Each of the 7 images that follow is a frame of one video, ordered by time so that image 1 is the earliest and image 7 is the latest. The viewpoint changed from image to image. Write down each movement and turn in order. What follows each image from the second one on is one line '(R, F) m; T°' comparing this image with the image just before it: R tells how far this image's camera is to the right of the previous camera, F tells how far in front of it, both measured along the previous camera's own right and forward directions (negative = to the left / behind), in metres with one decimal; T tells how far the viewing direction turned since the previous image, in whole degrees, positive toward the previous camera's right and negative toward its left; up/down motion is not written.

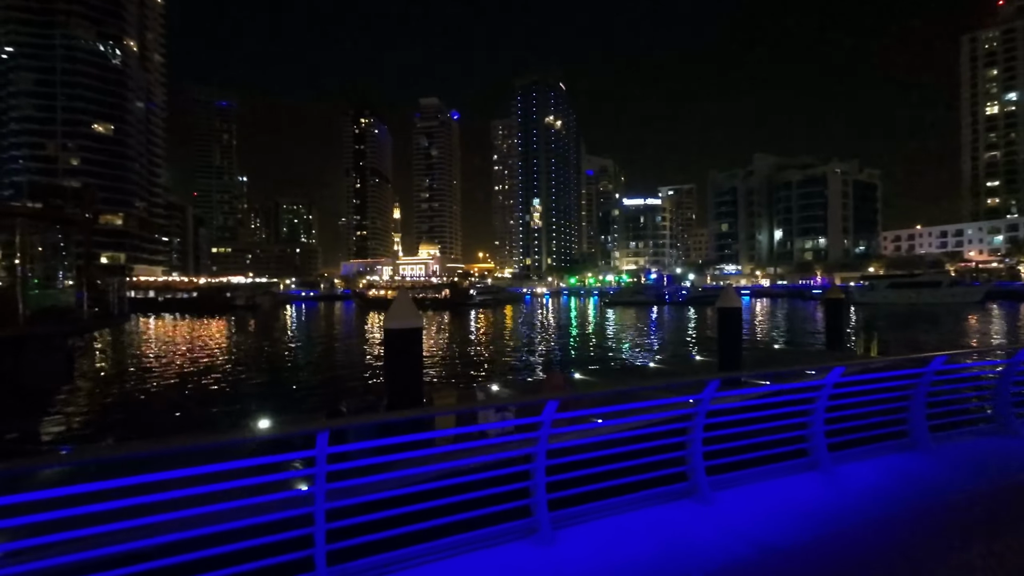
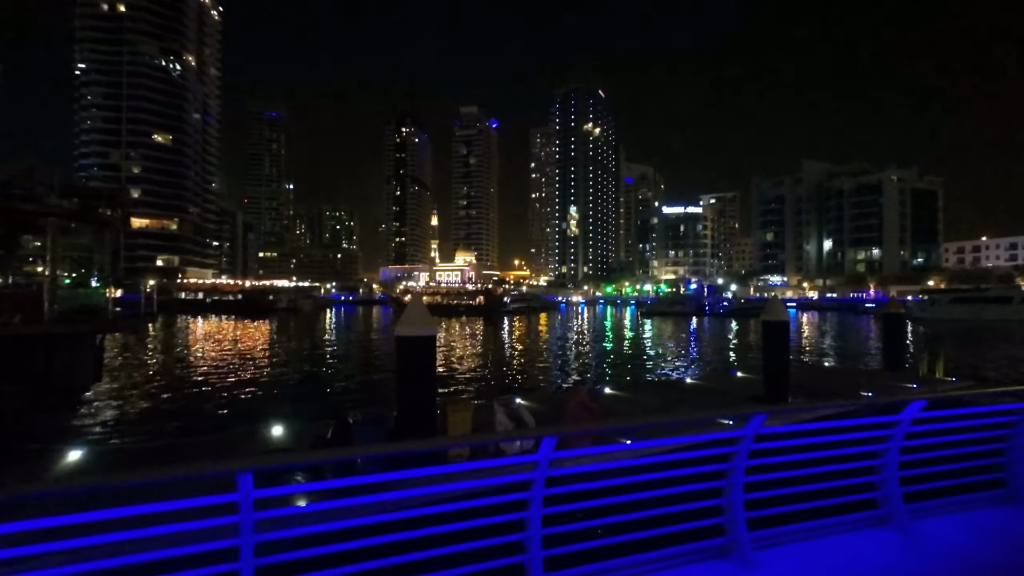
(+0.3, +0.8) m; -4°
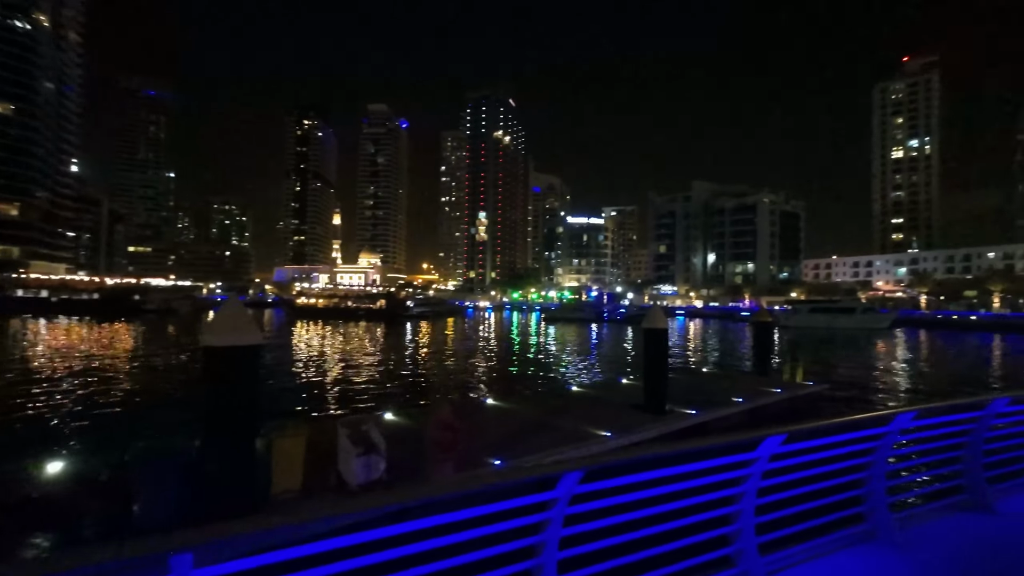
(+1.1, +1.3) m; +11°
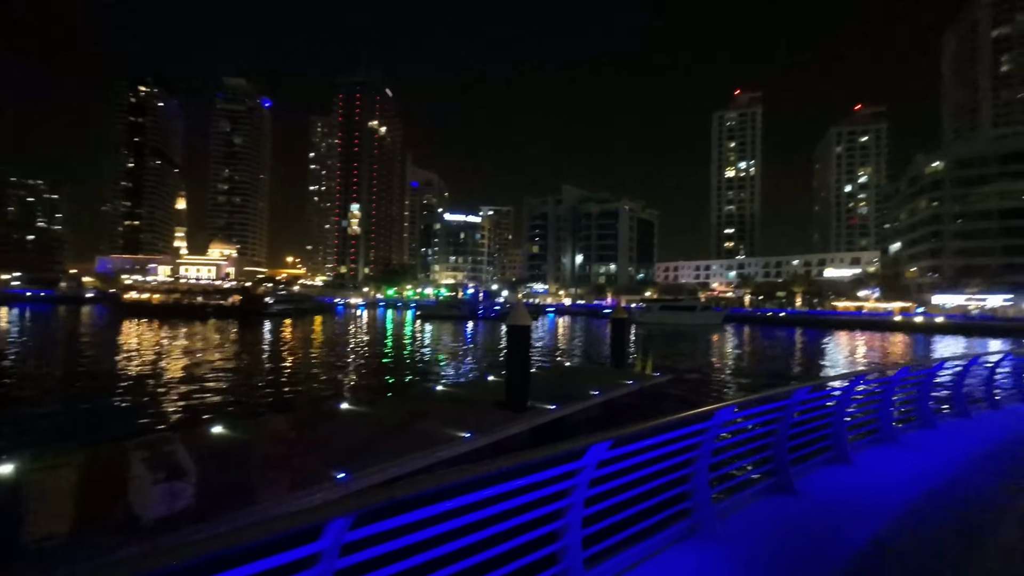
(+0.5, +0.6) m; +14°
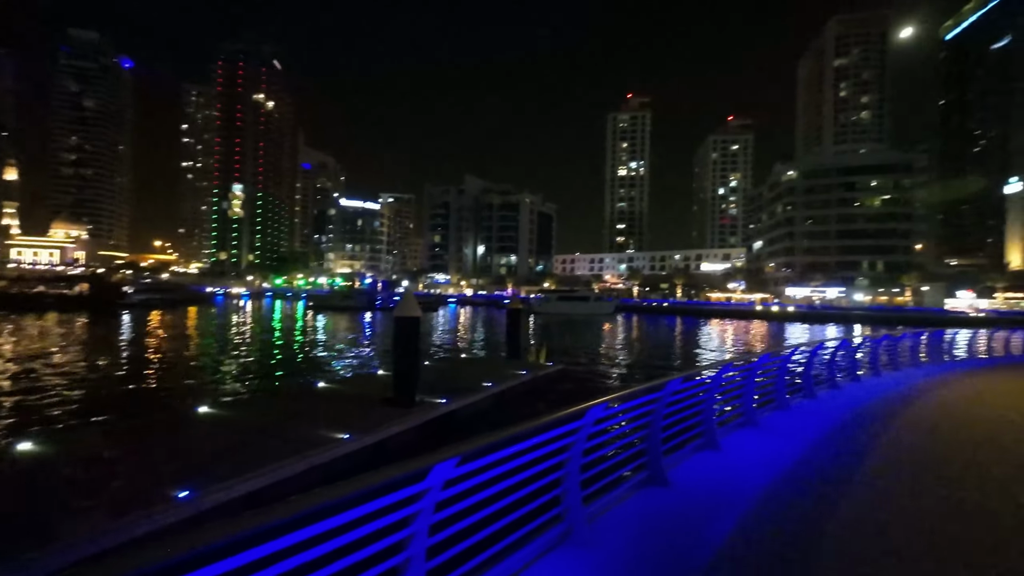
(+0.4, +0.6) m; +11°
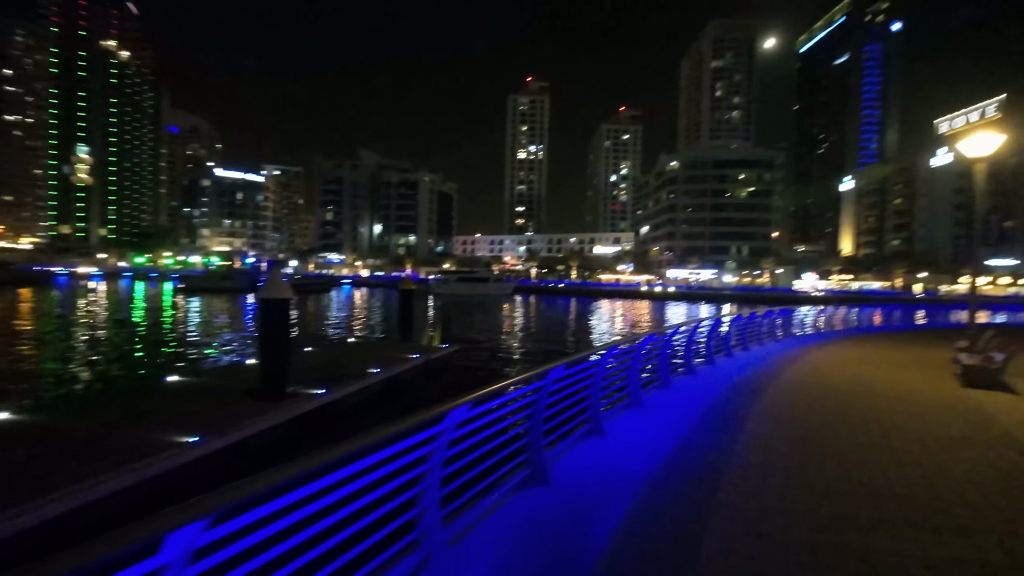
(+0.4, +0.8) m; +12°
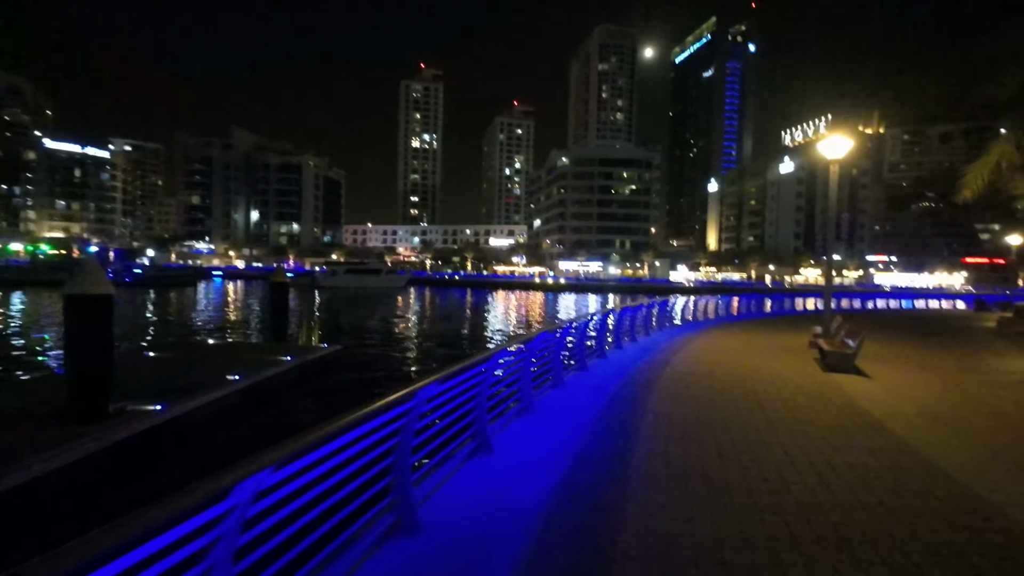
(+0.3, +1.0) m; +12°
